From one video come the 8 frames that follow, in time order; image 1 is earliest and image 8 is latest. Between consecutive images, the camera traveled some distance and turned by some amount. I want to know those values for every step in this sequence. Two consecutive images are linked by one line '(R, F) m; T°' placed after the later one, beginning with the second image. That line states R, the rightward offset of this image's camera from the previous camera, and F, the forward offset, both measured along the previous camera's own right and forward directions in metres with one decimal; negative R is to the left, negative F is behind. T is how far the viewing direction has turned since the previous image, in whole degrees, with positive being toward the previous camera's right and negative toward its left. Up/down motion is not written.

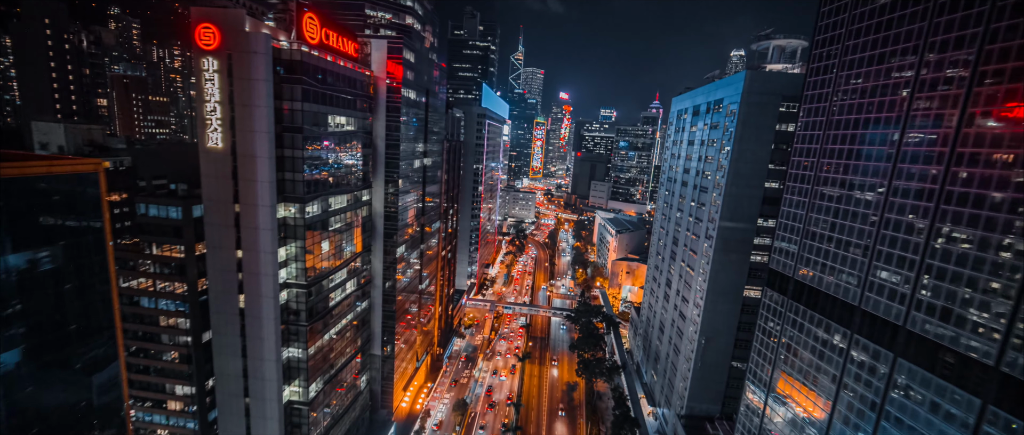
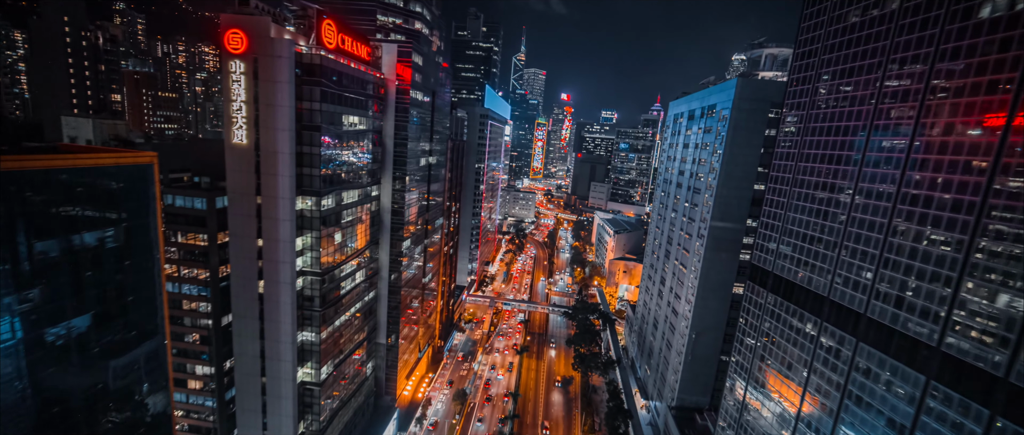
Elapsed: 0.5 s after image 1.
(-0.2, -3.1) m; 0°
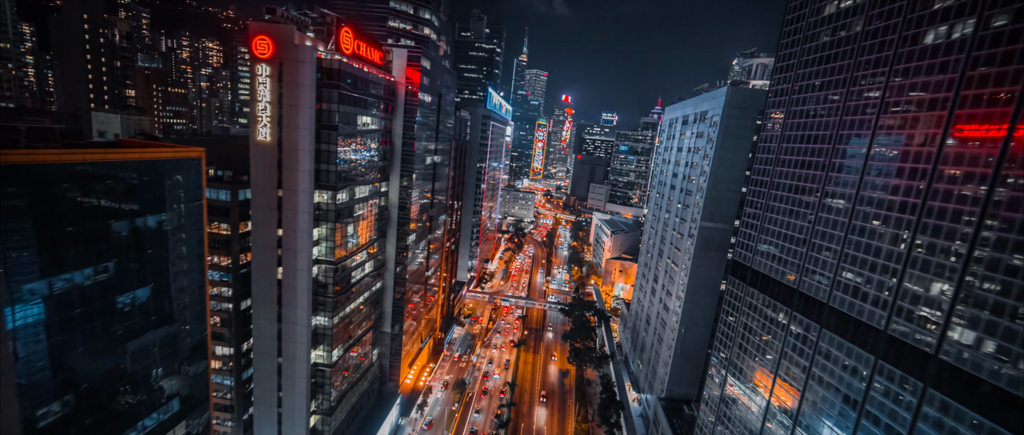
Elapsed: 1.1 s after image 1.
(-0.2, -3.6) m; 0°
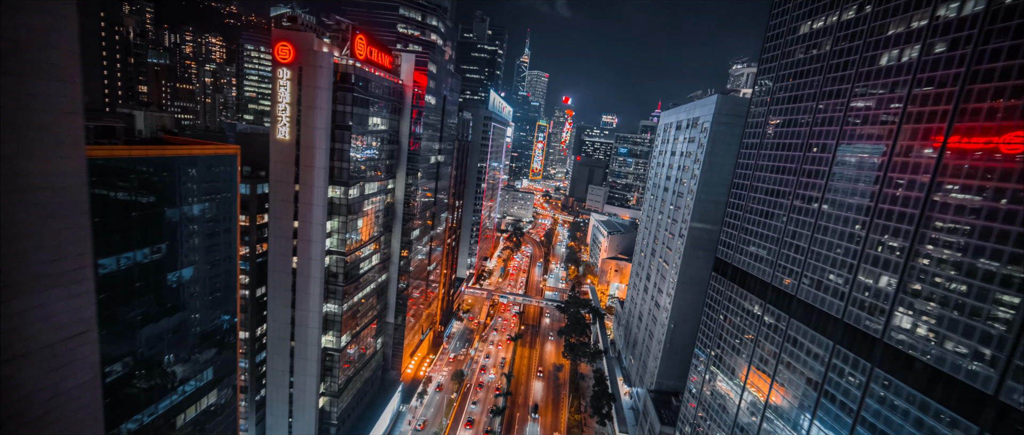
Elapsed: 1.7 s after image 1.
(-0.1, -3.6) m; 0°
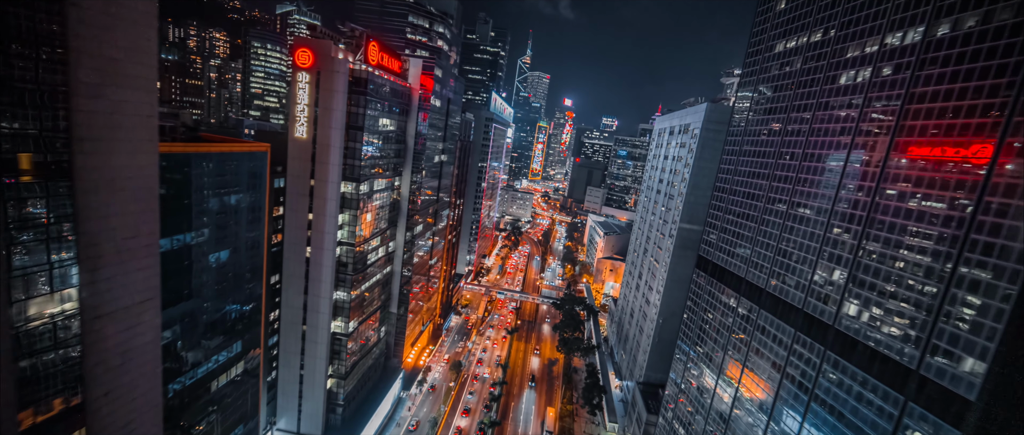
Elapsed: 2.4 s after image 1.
(0.0, -4.0) m; 0°
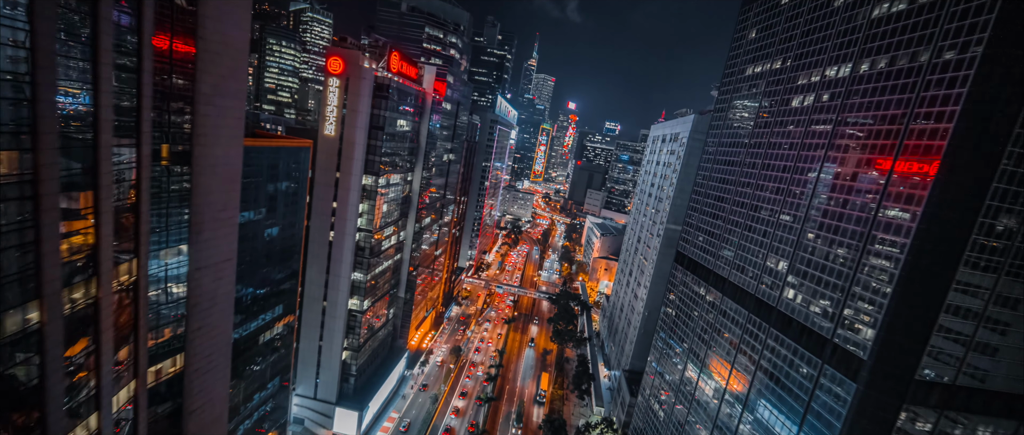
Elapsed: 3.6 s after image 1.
(0.0, -7.0) m; 0°
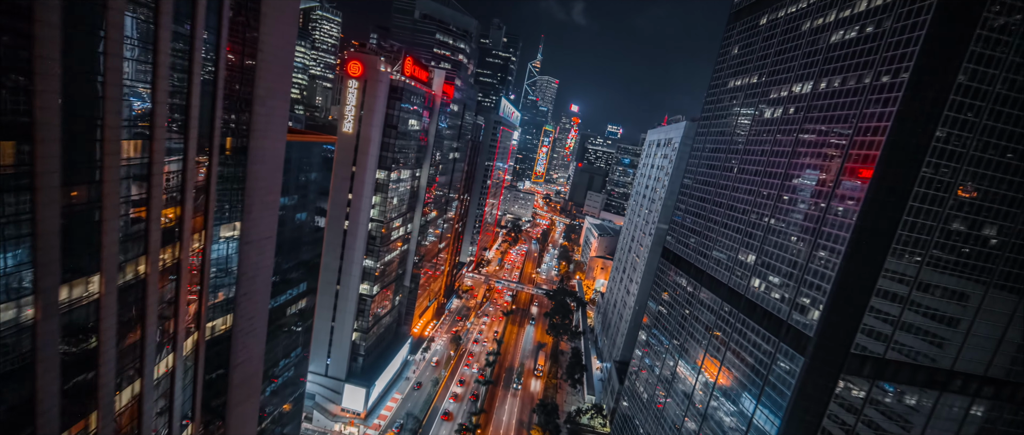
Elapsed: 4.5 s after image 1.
(0.0, -5.3) m; 0°
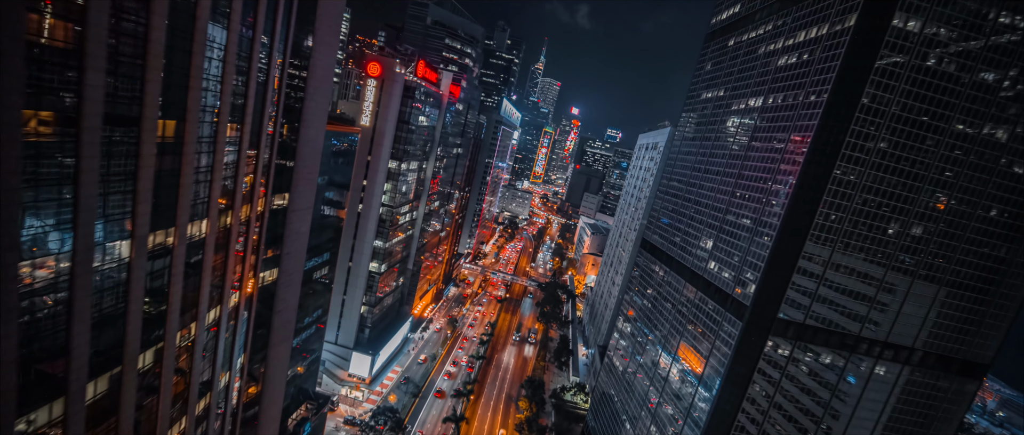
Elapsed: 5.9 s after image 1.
(+0.3, -8.0) m; 0°
